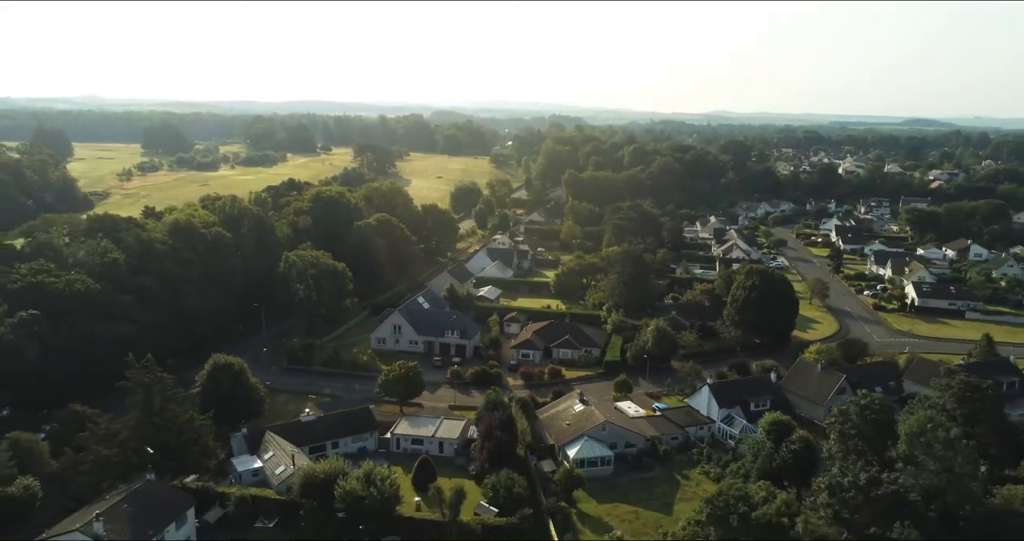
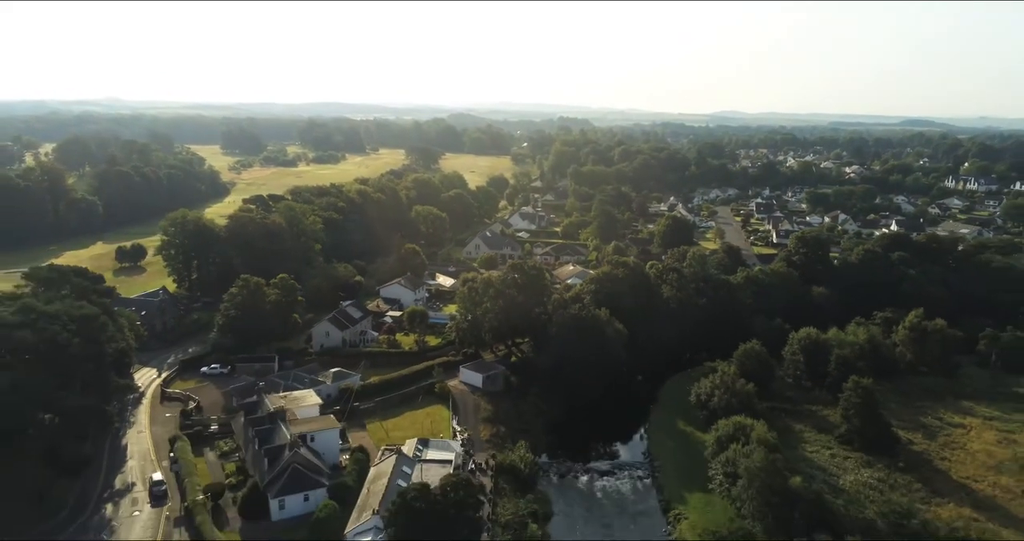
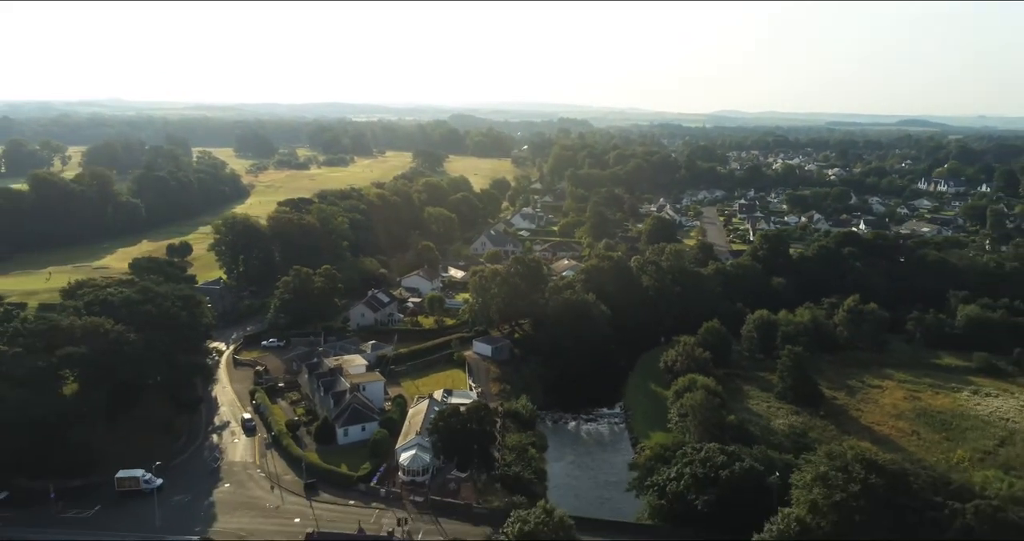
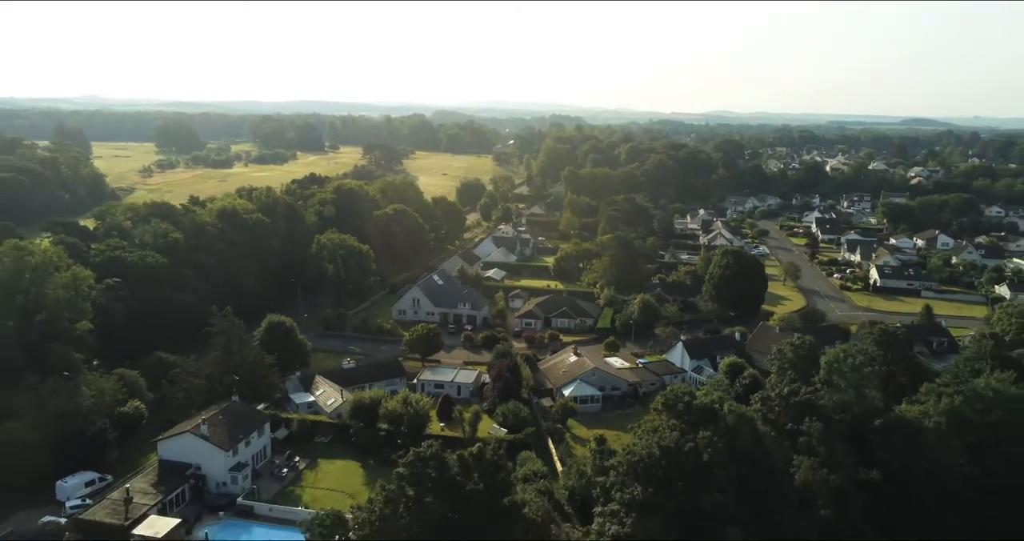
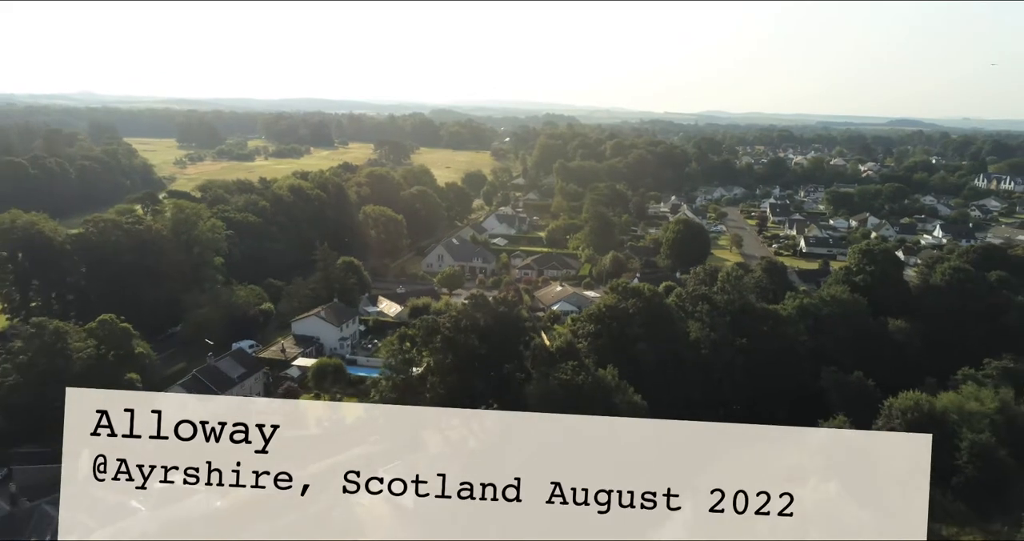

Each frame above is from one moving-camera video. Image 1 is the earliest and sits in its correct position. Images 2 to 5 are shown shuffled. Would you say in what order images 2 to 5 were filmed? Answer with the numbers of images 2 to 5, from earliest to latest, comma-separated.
4, 5, 2, 3
